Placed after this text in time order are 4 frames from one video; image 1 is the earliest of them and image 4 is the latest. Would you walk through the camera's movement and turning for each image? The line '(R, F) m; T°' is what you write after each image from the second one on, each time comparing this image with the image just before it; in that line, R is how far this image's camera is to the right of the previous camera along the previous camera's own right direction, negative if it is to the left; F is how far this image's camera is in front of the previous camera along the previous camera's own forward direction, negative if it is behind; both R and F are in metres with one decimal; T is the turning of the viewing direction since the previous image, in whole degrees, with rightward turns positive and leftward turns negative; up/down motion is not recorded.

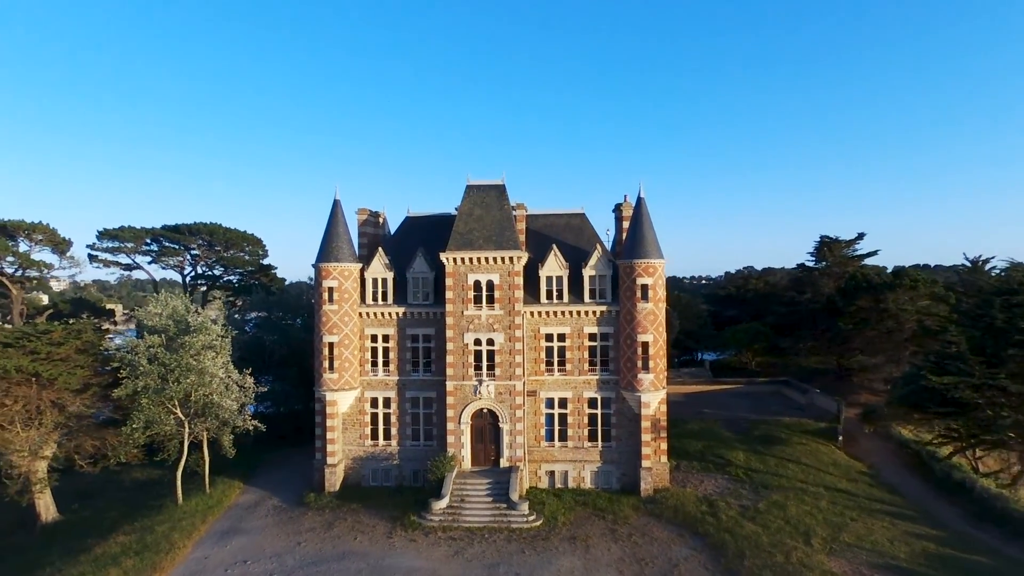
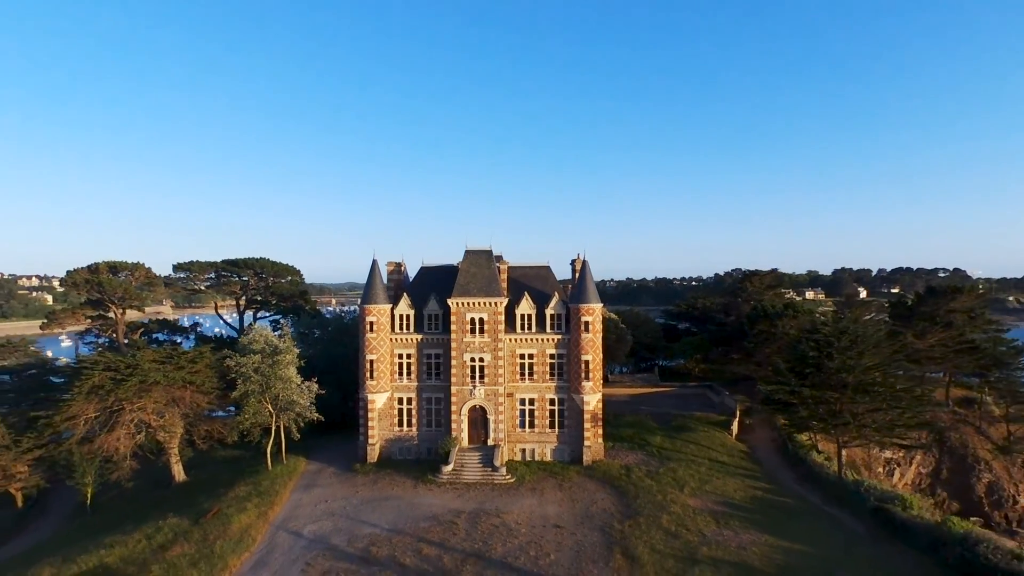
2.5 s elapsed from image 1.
(+0.8, -13.4) m; +1°
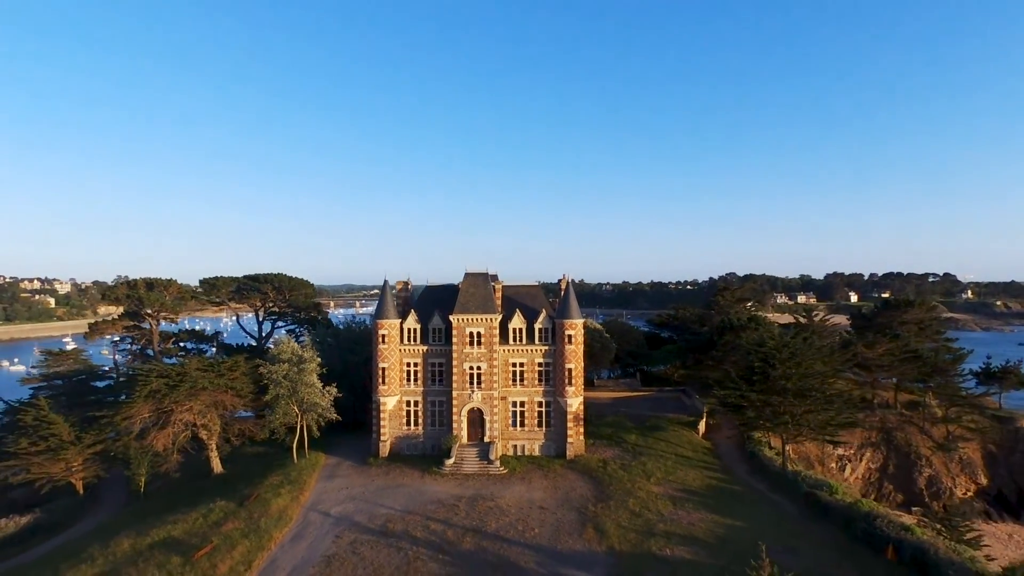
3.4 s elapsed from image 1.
(+0.3, -6.6) m; 0°
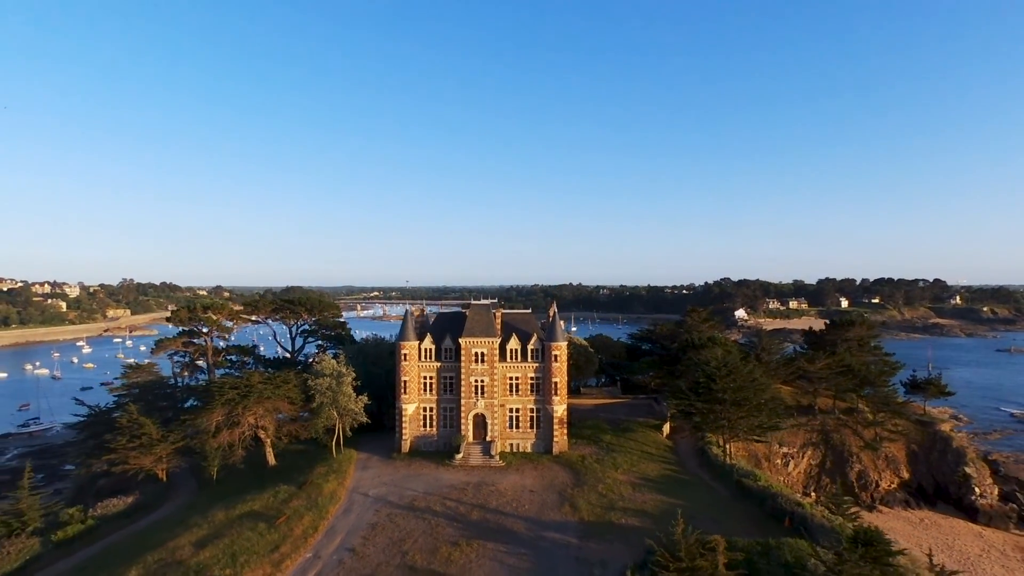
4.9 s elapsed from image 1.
(+0.2, -11.6) m; 0°
